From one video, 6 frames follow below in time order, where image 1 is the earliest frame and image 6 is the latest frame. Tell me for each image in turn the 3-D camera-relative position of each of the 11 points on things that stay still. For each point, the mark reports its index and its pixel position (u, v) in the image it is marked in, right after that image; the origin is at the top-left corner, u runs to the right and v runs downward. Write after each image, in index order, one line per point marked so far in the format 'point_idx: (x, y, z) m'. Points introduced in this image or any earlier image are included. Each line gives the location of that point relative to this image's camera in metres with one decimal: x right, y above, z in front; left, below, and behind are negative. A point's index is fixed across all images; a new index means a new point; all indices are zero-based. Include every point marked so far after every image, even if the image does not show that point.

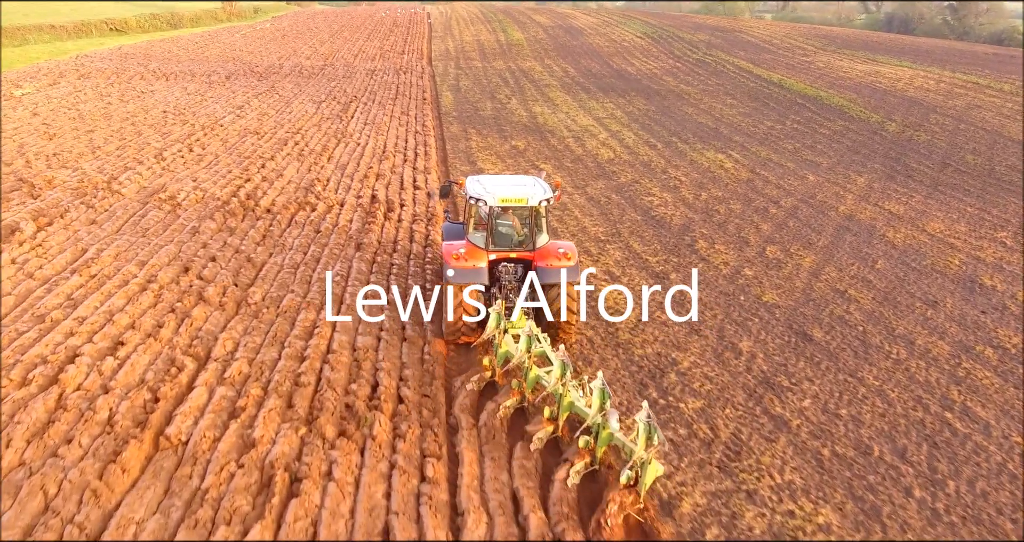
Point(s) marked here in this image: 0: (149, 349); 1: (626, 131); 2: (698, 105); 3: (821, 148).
0: (-3.0, -0.6, +5.6) m
1: (+2.8, +3.4, +16.7) m
2: (+5.4, +4.8, +19.9) m
3: (+7.0, +2.8, +15.7) m
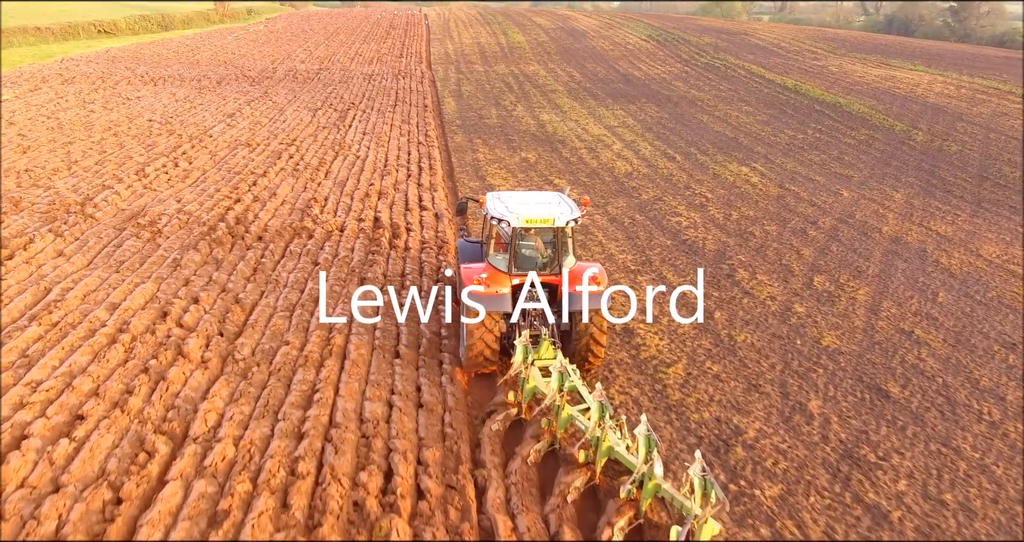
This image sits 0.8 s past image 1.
0: (-2.7, -1.0, +4.7) m
1: (+3.0, +3.0, +15.8) m
2: (+5.6, +4.4, +19.0) m
3: (+7.2, +2.4, +14.8) m
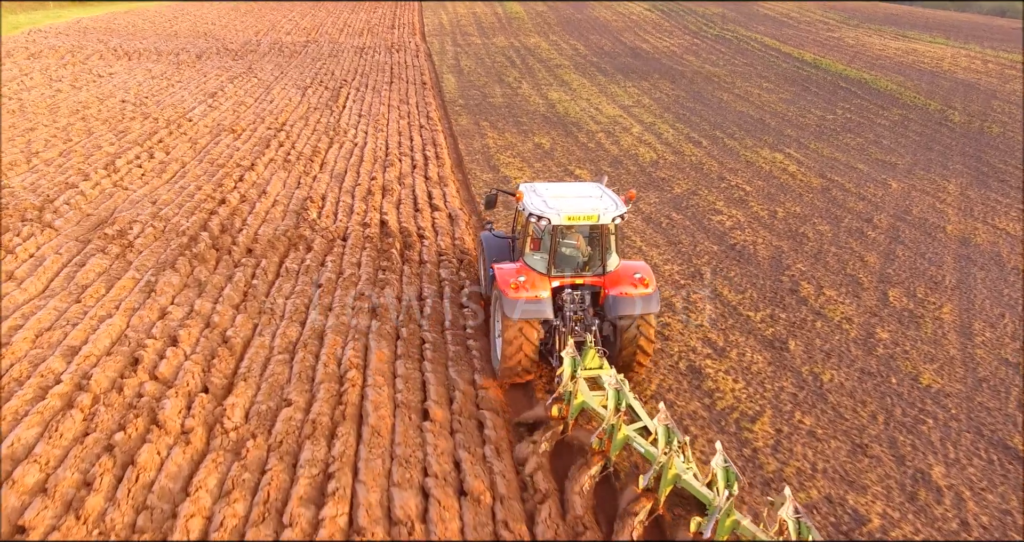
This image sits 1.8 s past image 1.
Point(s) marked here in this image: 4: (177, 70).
0: (-2.3, -1.4, +3.5) m
1: (+3.1, +3.1, +14.6) m
2: (+5.7, +4.7, +17.8) m
3: (+7.4, +2.5, +13.6) m
4: (-9.0, +5.4, +18.4) m
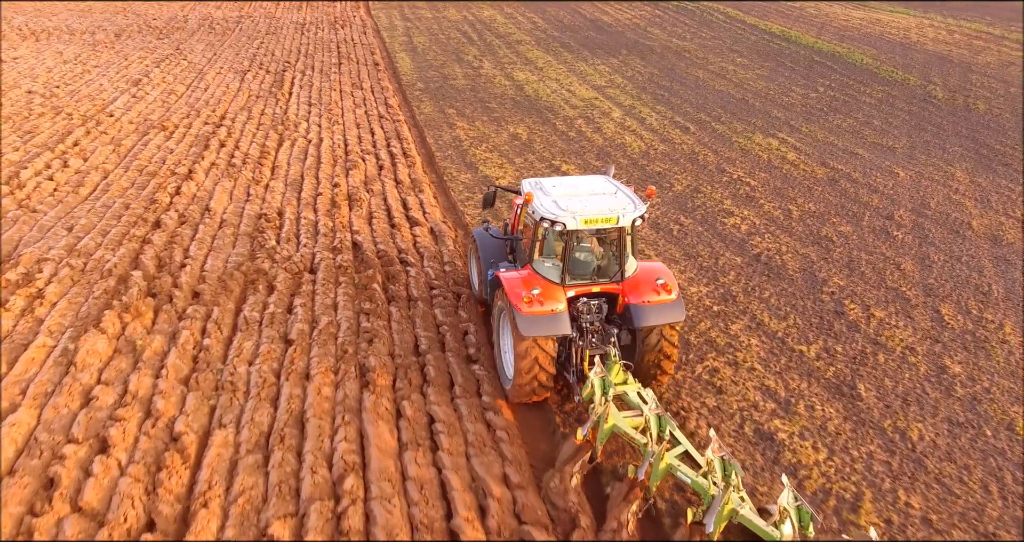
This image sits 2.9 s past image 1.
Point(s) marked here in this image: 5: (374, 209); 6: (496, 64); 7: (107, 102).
0: (-1.9, -1.9, +2.3) m
1: (+2.5, +3.2, +13.5) m
2: (+4.8, +5.0, +16.9) m
3: (+6.9, +2.7, +12.9) m
4: (-9.9, +5.2, +16.3) m
5: (-1.6, +0.7, +8.0) m
6: (-0.4, +5.0, +16.5) m
7: (-7.2, +3.0, +12.1) m
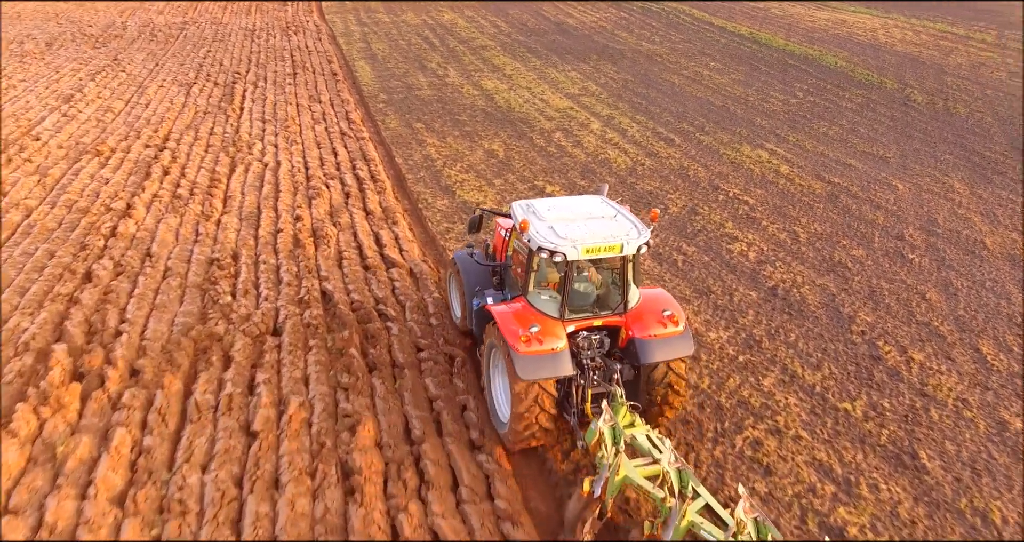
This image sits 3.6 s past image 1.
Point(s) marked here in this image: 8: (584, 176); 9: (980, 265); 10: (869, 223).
0: (-1.6, -2.4, +1.3) m
1: (+2.0, +2.9, +12.8) m
2: (+4.0, +4.7, +16.3) m
3: (+6.4, +2.5, +12.5) m
4: (-10.7, +4.4, +14.8) m
5: (-1.7, +0.2, +7.0) m
6: (-1.1, +4.5, +15.7) m
7: (-7.6, +2.3, +10.8) m
8: (+1.0, +1.4, +9.9) m
9: (+5.2, +0.1, +7.7) m
10: (+4.5, +0.6, +8.6) m
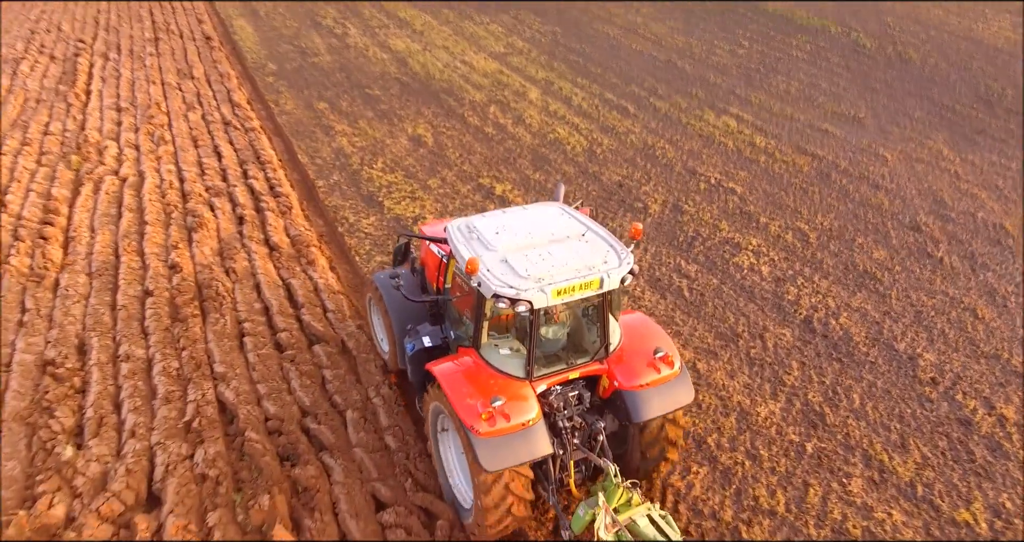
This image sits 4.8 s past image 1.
0: (-0.9, -3.4, -0.3) m
1: (+0.7, +3.0, +11.0) m
2: (+2.1, +5.3, +14.5) m
3: (+5.2, +3.0, +11.3) m
4: (-12.2, +3.8, +11.2) m
5: (-2.0, -0.3, +5.1) m
6: (-2.8, +4.7, +13.3) m
7: (-8.4, +1.6, +7.9) m
8: (+0.3, +1.2, +8.1) m
9: (+4.8, +0.1, +6.6) m
10: (+3.9, +0.7, +7.4) m
